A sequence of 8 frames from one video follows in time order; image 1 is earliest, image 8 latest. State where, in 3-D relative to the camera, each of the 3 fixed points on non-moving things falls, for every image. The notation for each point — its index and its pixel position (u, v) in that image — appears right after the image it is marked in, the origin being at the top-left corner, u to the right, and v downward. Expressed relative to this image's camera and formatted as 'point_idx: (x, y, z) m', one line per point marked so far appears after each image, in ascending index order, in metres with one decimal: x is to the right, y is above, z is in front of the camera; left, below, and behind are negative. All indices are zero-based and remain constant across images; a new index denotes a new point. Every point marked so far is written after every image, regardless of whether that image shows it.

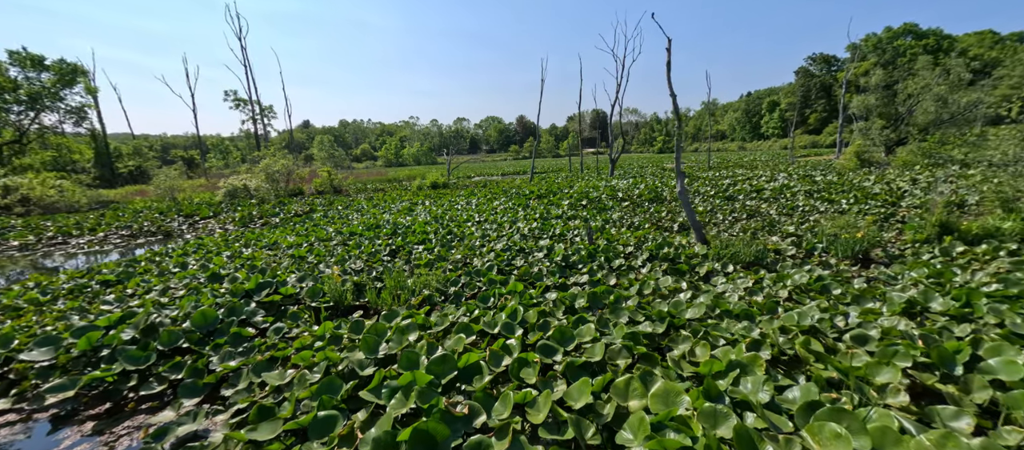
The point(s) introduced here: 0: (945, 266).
0: (+4.3, -0.4, +4.3) m
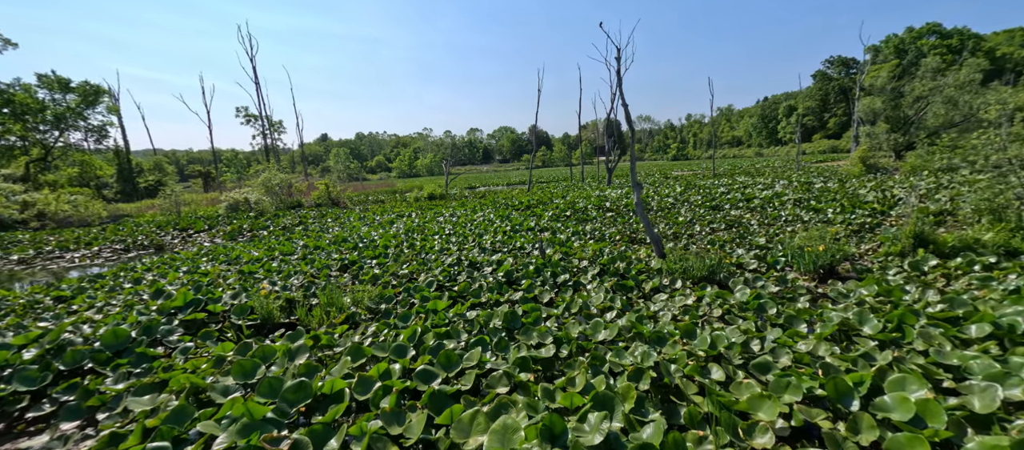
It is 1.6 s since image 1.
0: (+3.6, -0.5, +4.0) m
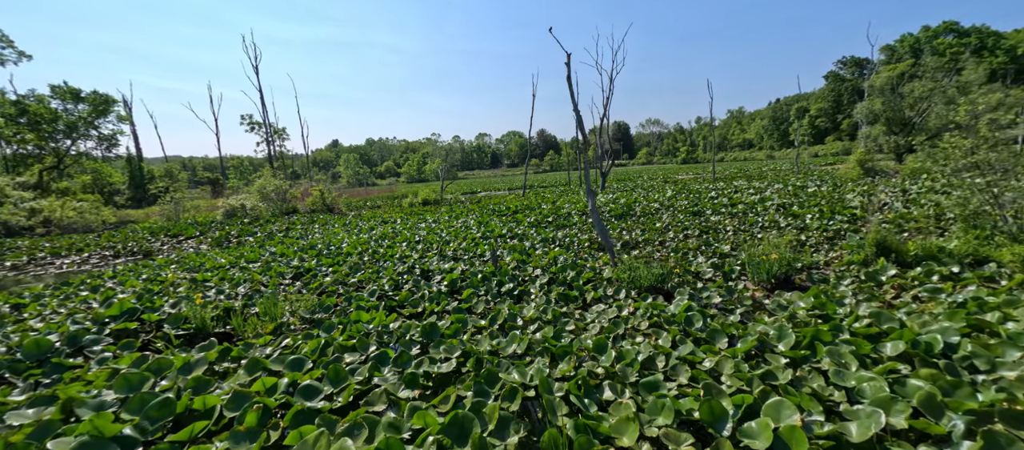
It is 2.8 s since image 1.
0: (+3.0, -0.6, +3.8) m
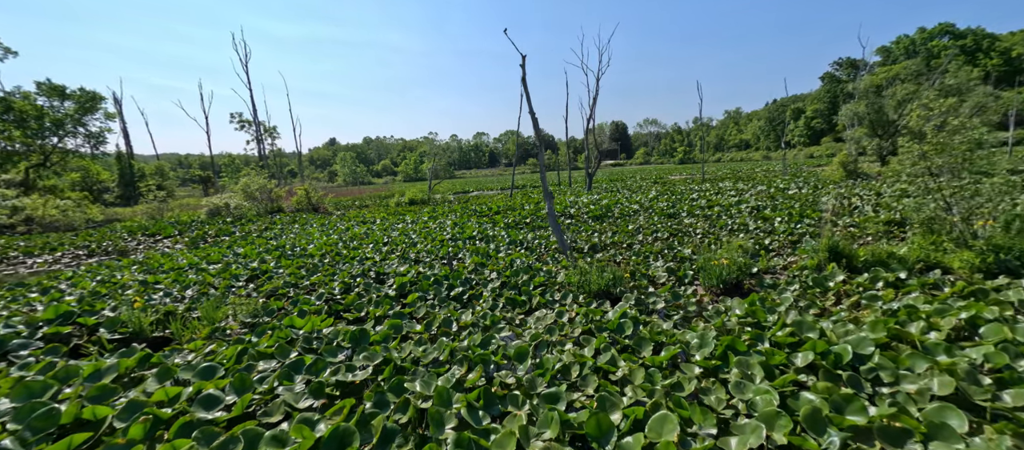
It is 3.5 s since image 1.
0: (+2.4, -0.6, +3.8) m
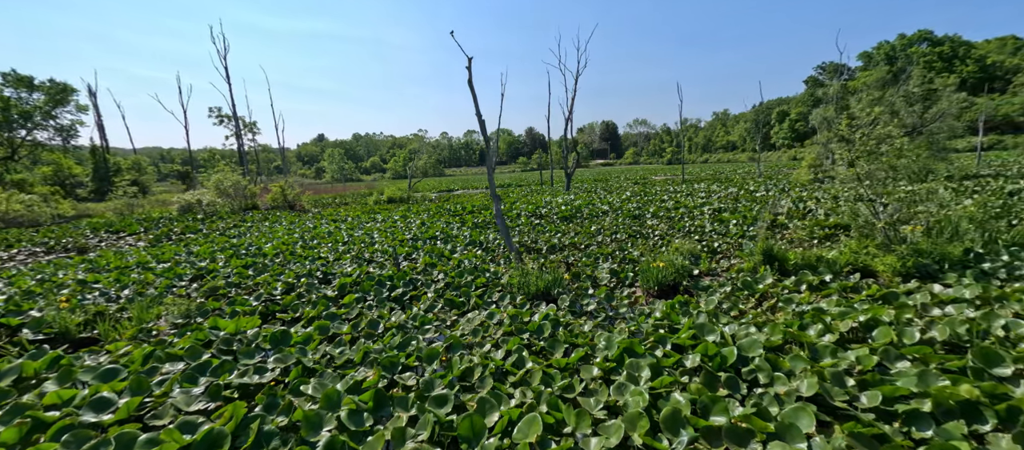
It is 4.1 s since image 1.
0: (+1.8, -0.7, +3.9) m
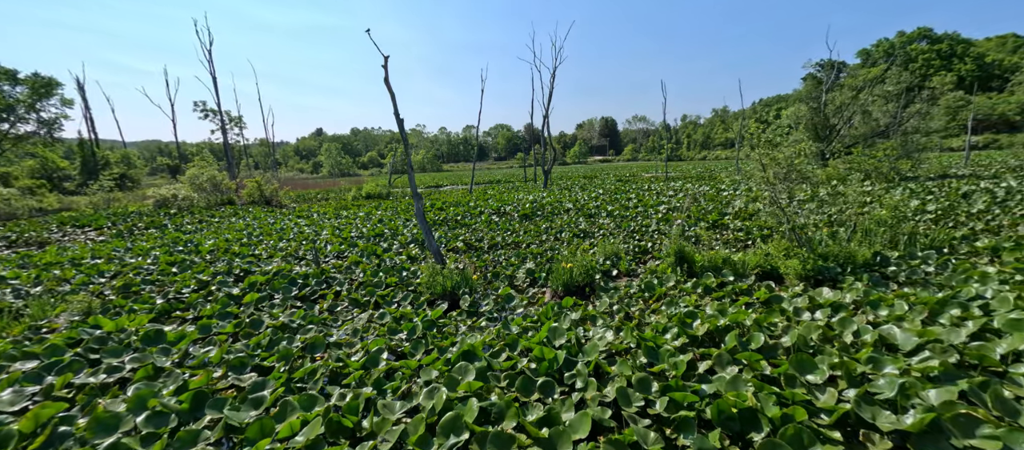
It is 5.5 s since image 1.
0: (+0.8, -0.7, +3.9) m
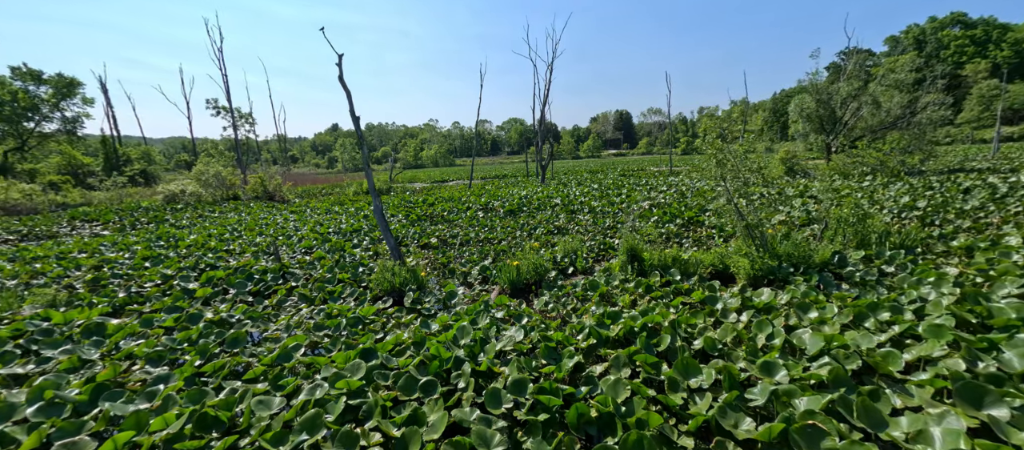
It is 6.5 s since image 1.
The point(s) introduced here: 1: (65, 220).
0: (+0.2, -0.7, +3.8) m
1: (-12.3, +0.1, +12.2) m
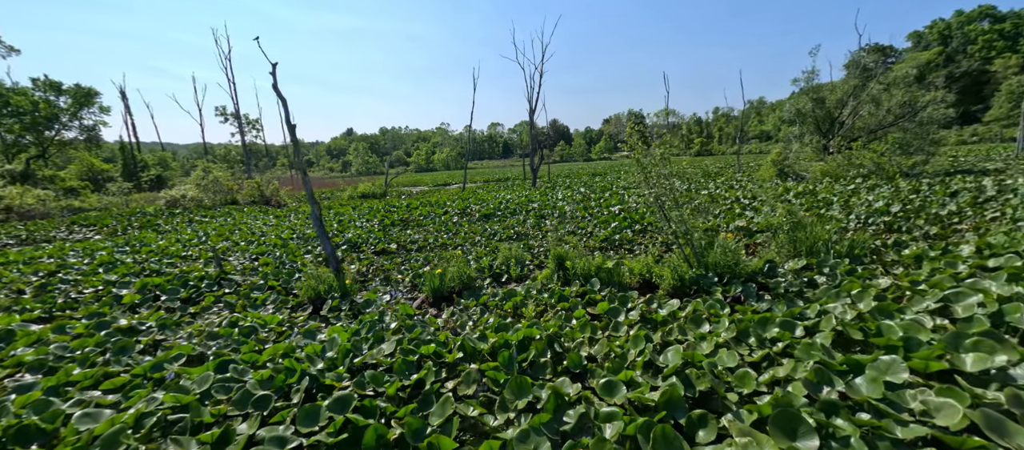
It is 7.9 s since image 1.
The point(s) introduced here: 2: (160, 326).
0: (-0.6, -0.8, +3.8) m
1: (-12.8, 0.0, +12.7) m
2: (-3.0, -0.9, +3.8) m
